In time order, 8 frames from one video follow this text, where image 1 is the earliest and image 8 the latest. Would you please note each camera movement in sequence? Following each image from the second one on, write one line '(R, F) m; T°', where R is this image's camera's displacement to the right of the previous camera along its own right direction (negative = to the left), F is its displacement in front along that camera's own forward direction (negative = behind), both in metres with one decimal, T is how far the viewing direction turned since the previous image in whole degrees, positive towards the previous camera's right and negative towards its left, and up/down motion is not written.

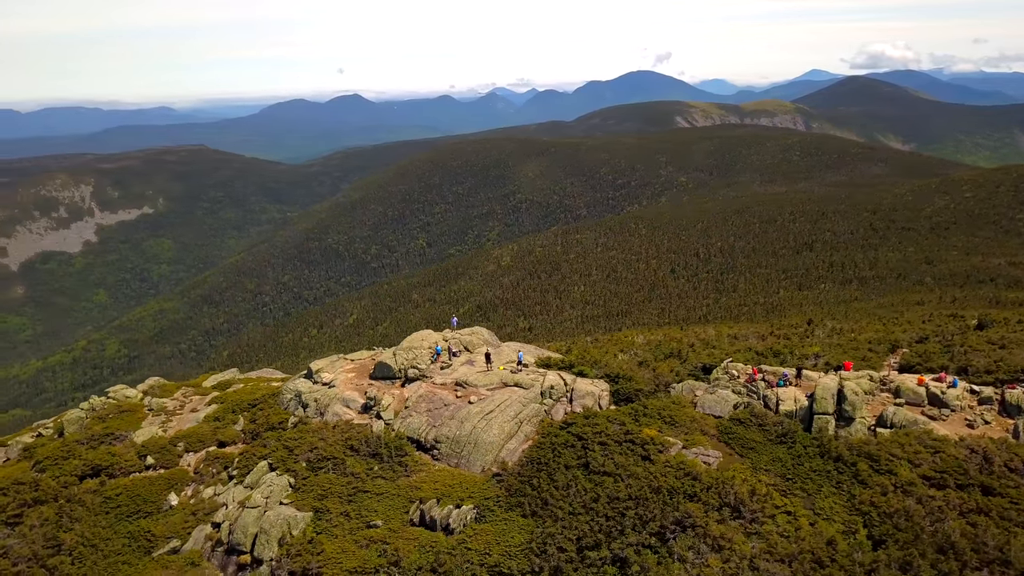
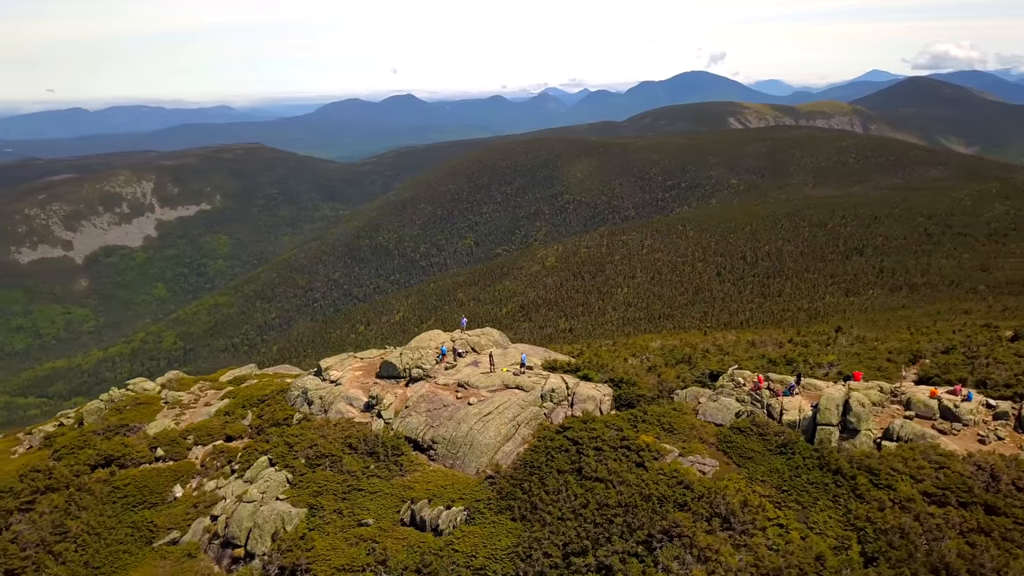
(+1.8, +0.2) m; -3°
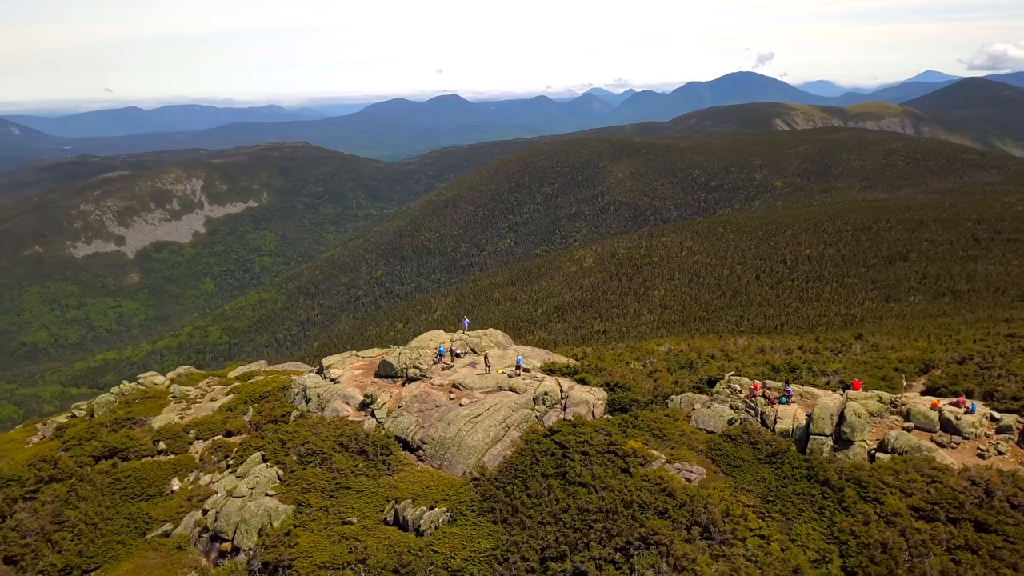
(+1.8, +0.1) m; -3°
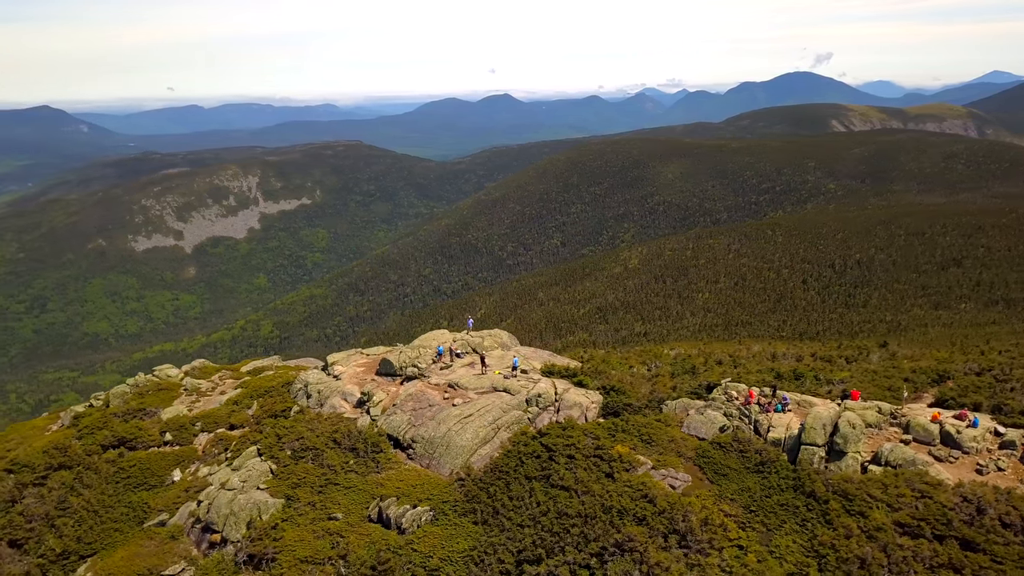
(+2.1, +0.1) m; -3°
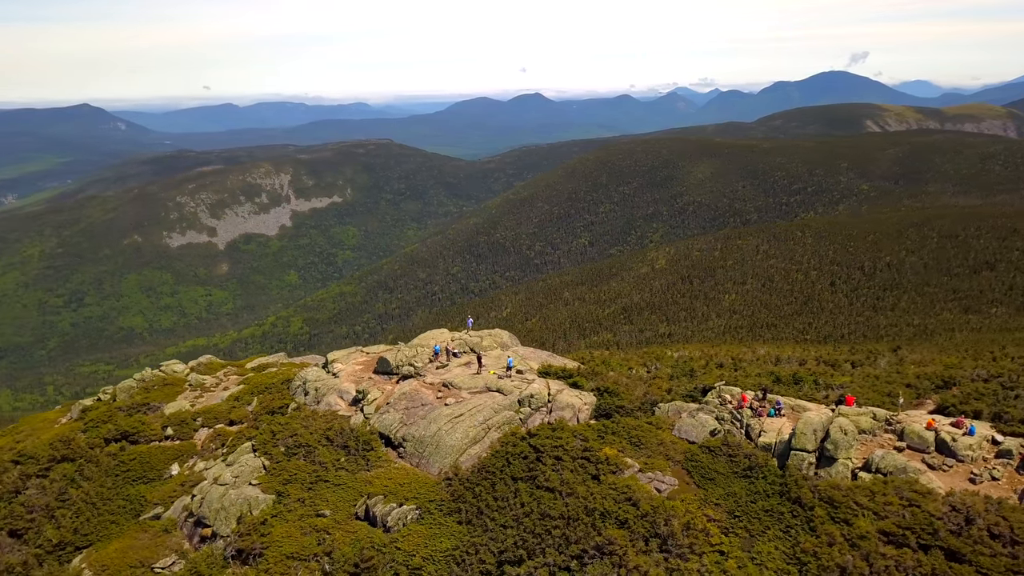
(+1.4, +0.1) m; -2°
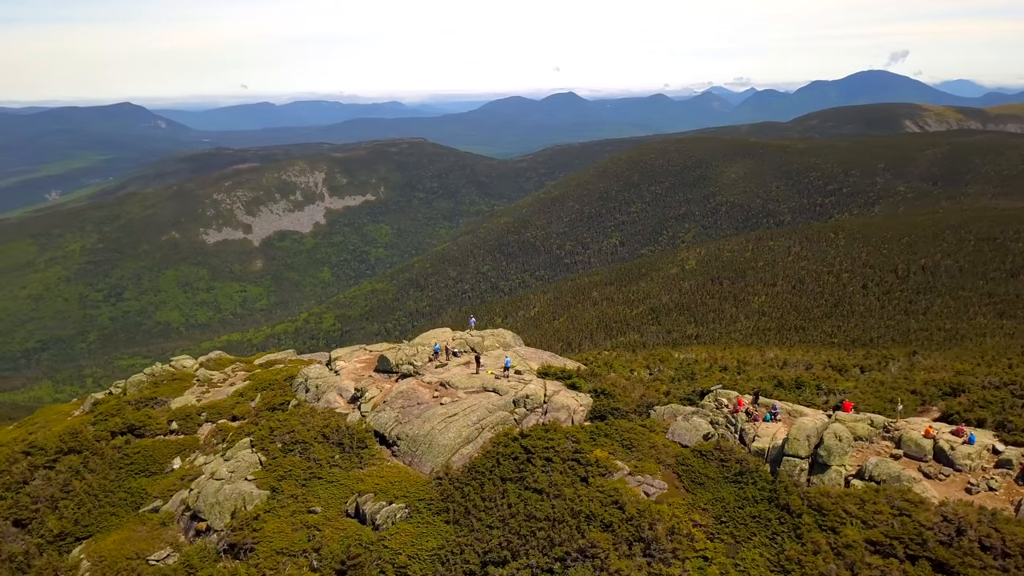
(+1.3, +0.1) m; -2°
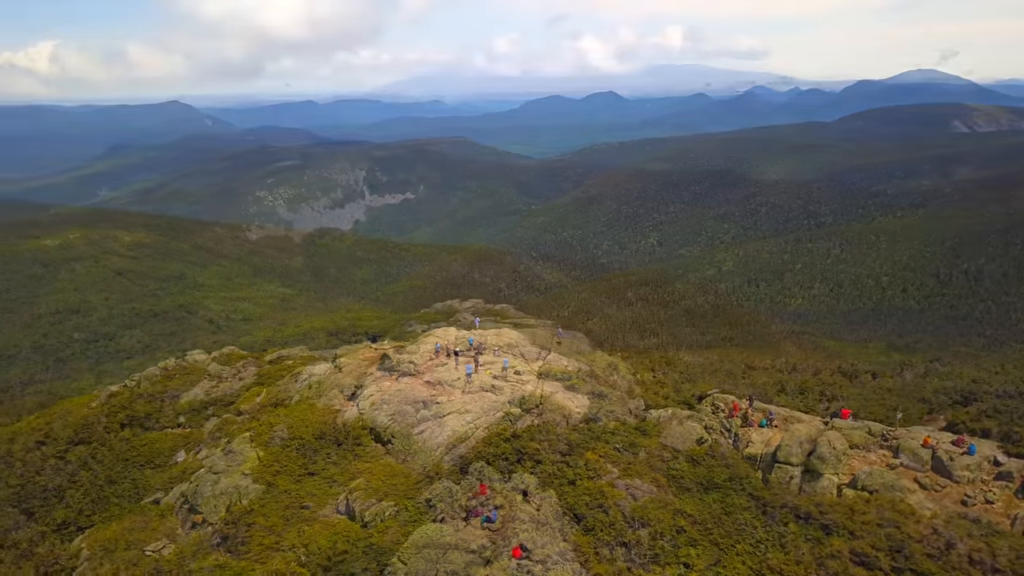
(+1.6, +0.1) m; -3°
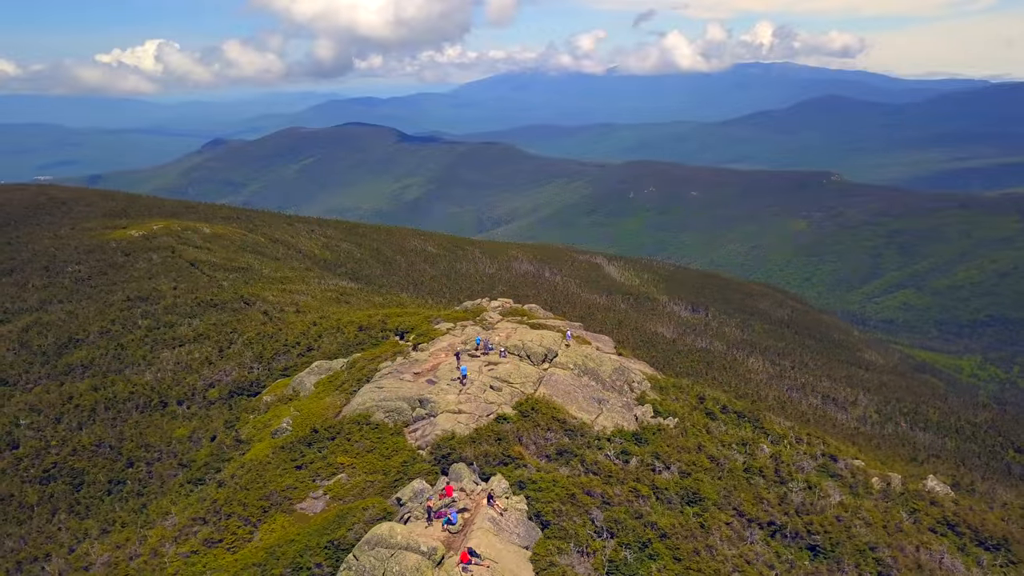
(+3.1, +0.3) m; -6°
